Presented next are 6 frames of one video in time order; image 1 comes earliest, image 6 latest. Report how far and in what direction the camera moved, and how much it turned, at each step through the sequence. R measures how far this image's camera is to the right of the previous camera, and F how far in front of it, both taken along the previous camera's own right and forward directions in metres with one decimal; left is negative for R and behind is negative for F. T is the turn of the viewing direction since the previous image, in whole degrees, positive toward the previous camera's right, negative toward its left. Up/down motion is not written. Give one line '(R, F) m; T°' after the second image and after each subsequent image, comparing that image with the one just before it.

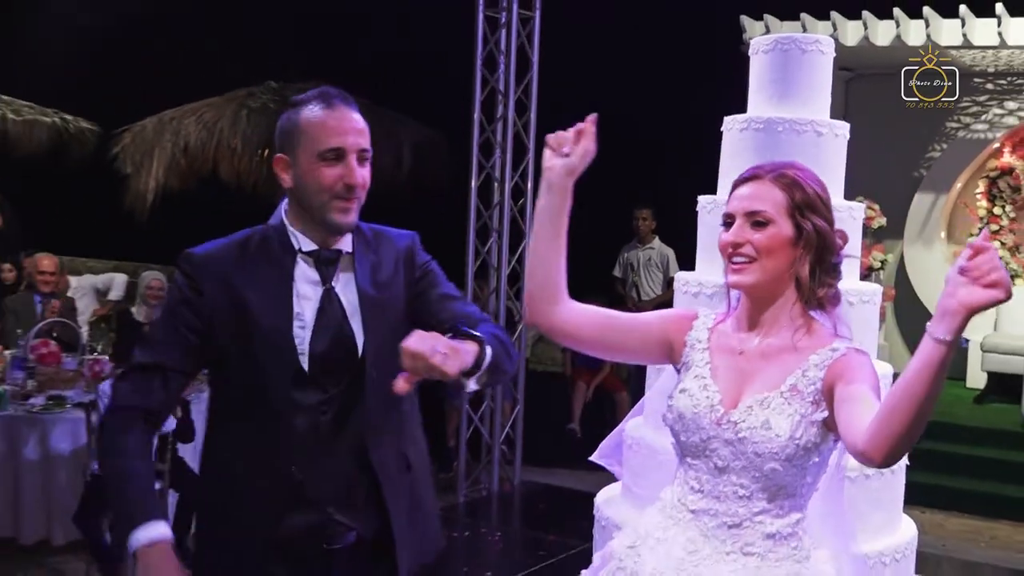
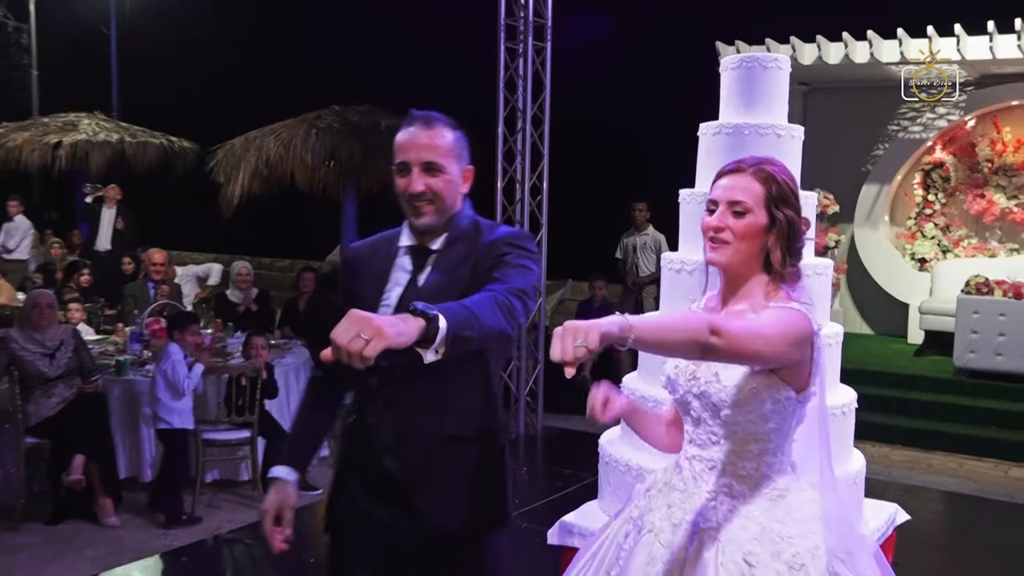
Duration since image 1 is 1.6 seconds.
(+0.2, -0.9) m; -3°
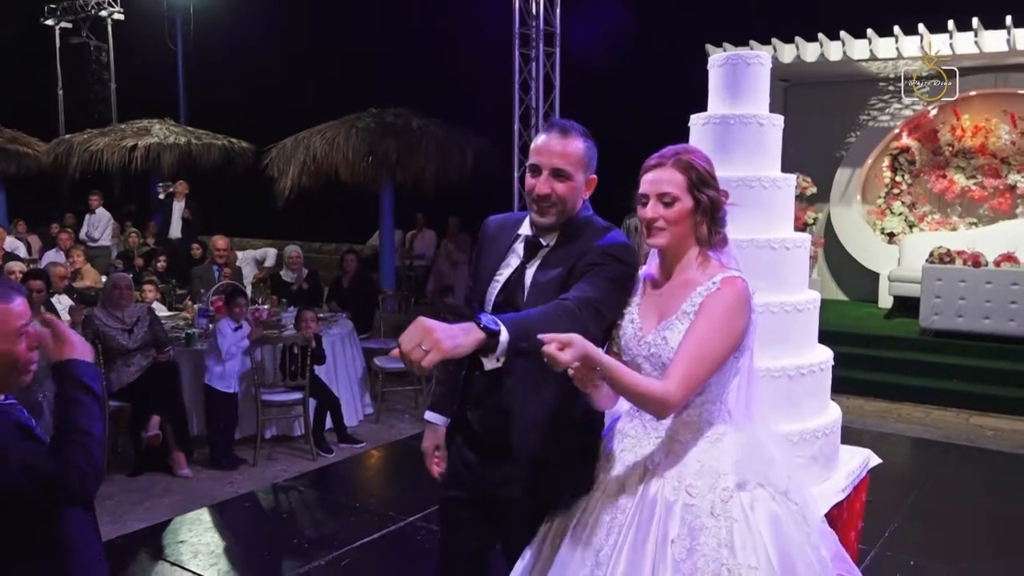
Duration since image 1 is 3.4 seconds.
(+0.2, -0.7) m; -3°
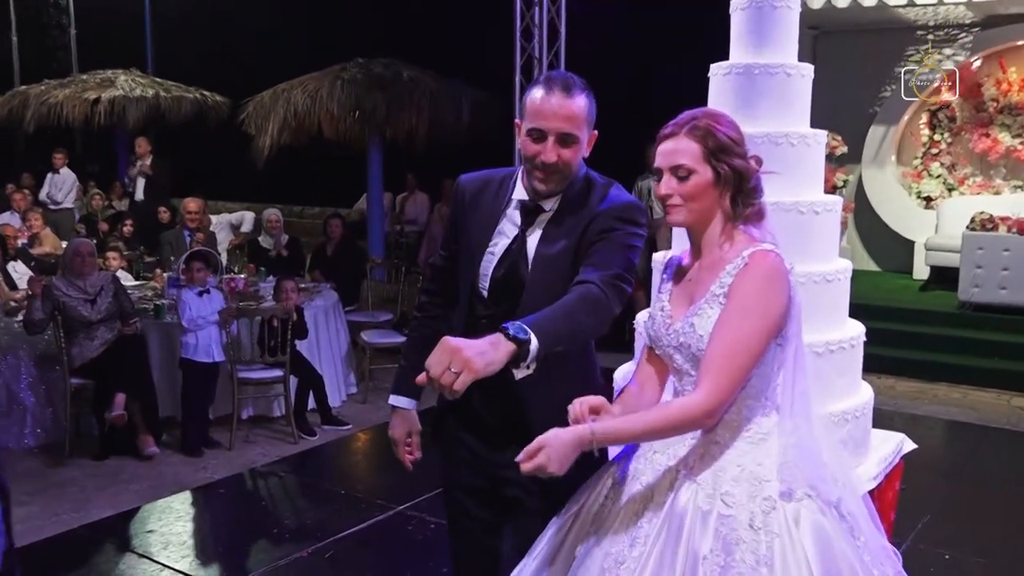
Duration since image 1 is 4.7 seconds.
(-0.1, +0.5) m; +1°
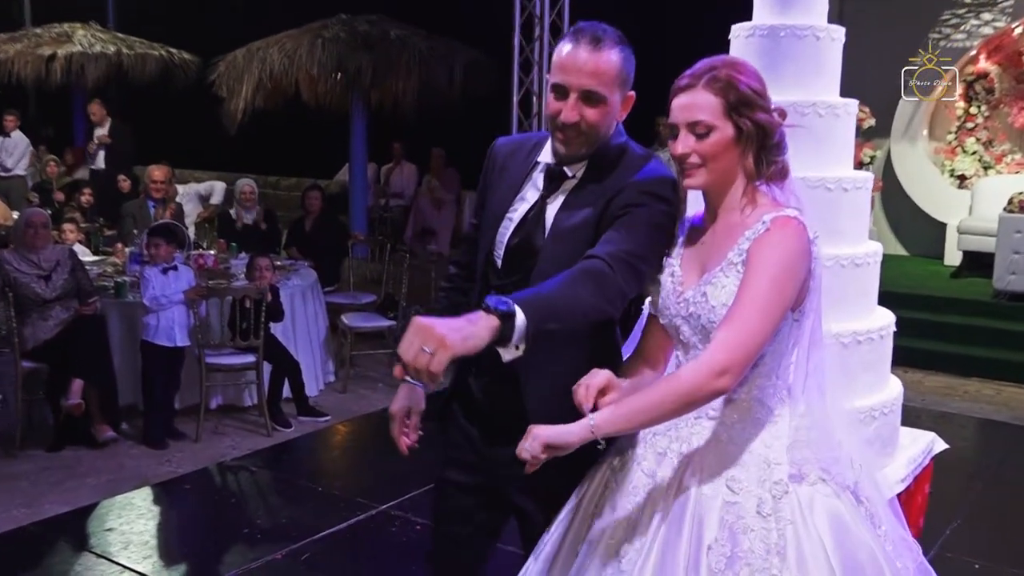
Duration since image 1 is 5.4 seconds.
(-0.1, +0.4) m; +1°
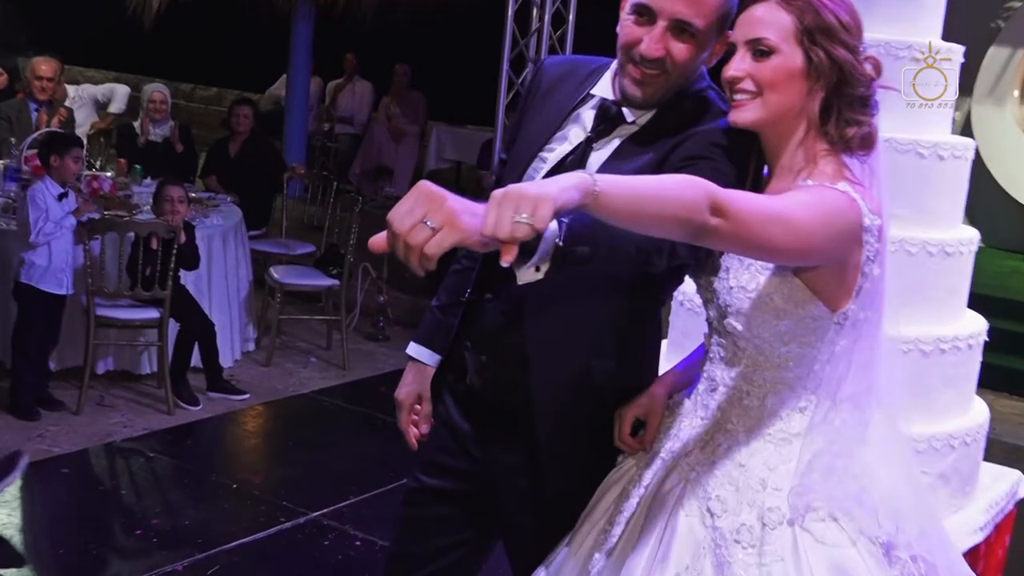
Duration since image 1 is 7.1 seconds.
(-0.1, +0.9) m; +3°
